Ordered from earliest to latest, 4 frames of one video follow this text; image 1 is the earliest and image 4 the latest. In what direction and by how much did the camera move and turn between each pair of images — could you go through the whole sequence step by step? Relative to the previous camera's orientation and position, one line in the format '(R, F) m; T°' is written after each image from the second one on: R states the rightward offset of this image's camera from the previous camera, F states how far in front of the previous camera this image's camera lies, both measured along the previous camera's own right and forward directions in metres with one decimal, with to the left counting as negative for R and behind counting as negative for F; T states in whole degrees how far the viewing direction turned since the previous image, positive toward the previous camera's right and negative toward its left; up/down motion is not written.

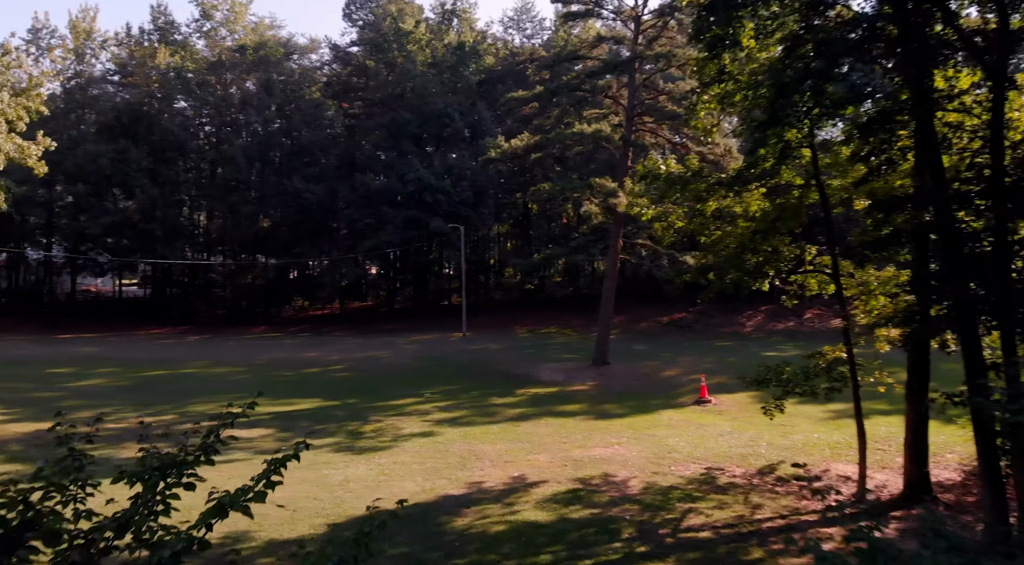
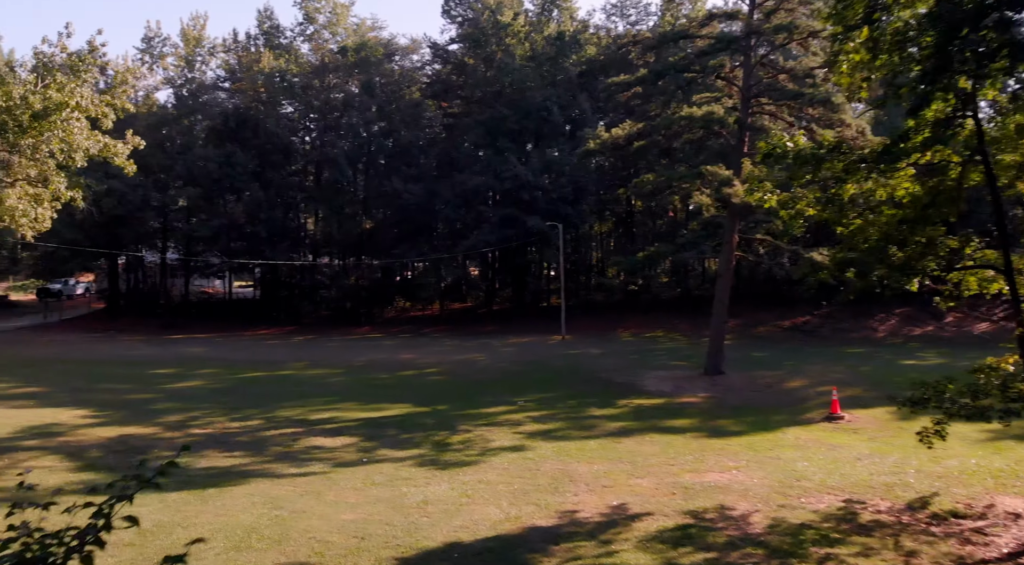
(+0.1, +1.5) m; -6°
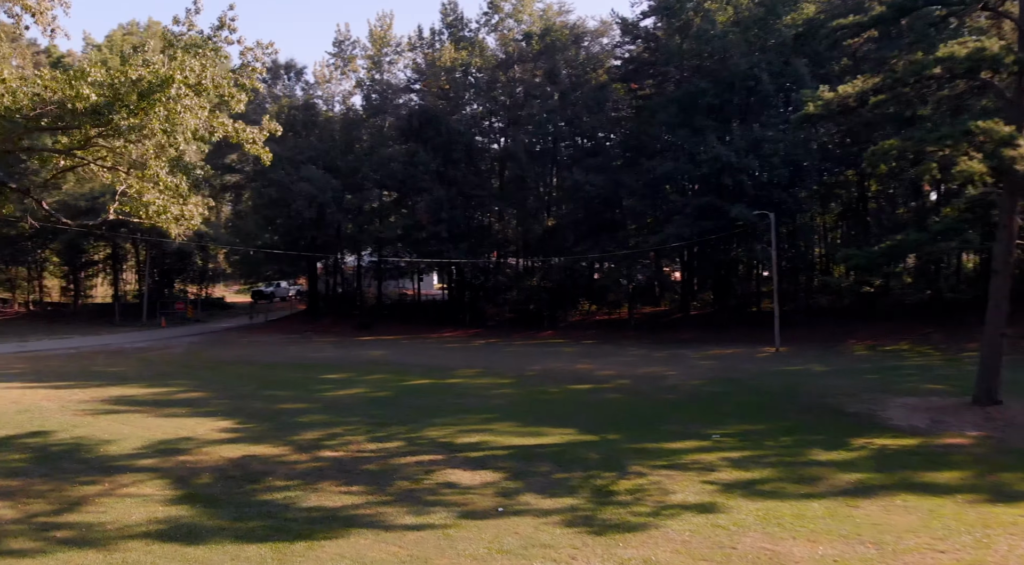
(+0.2, +3.6) m; -13°
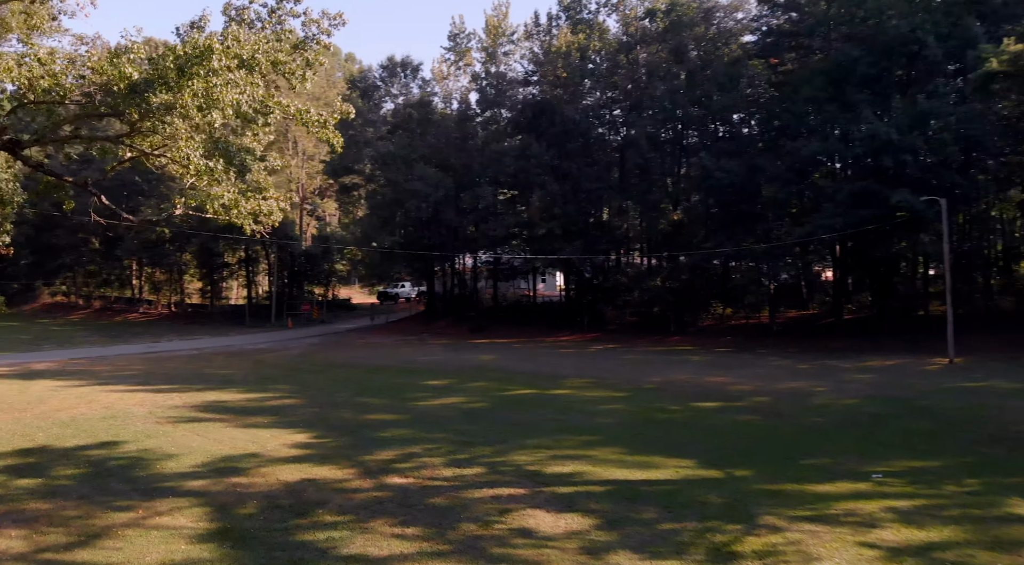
(+0.5, +2.6) m; -9°
